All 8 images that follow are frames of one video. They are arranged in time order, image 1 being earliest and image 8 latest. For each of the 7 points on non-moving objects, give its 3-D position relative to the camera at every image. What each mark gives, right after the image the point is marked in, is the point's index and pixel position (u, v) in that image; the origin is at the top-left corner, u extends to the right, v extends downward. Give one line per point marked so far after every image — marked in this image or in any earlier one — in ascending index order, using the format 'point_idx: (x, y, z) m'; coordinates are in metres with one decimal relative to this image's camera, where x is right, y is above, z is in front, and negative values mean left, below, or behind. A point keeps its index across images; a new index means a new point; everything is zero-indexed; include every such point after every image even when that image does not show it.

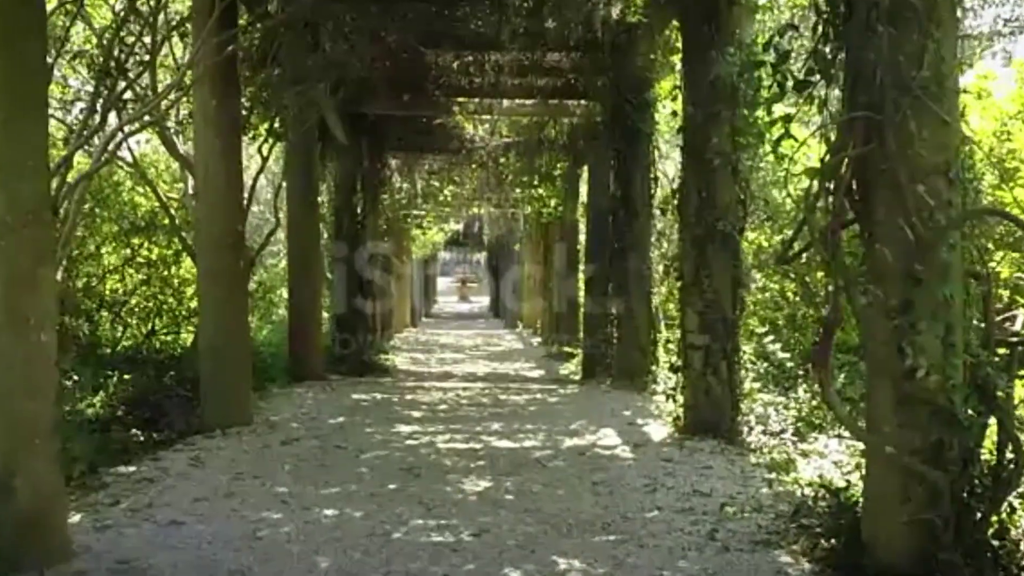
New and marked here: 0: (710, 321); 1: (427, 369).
0: (+1.3, -0.2, +6.7) m
1: (-1.2, -1.1, +14.4) m
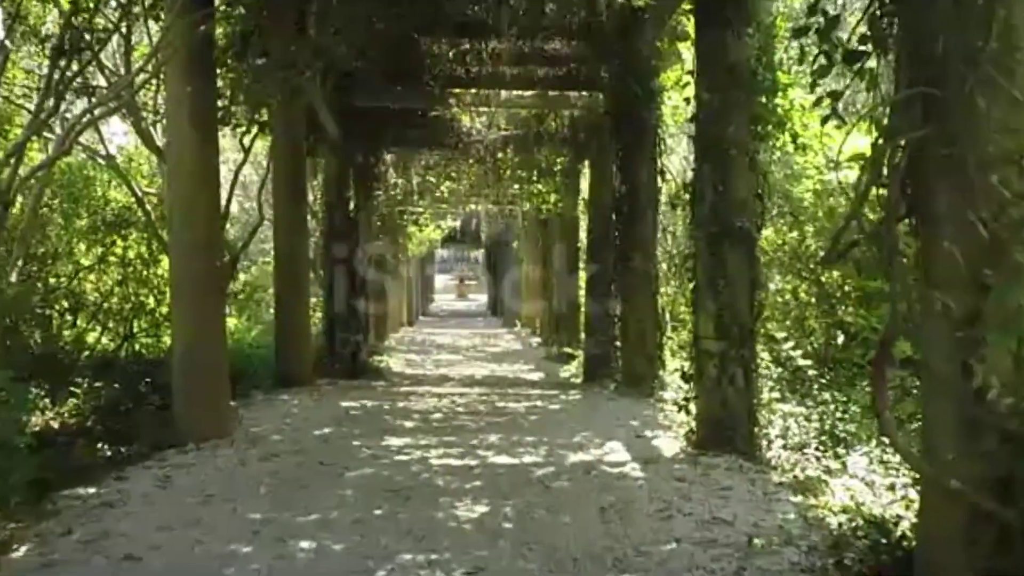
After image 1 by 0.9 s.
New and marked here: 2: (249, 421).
0: (+1.3, -0.2, +6.2) m
1: (-1.2, -1.1, +13.9) m
2: (-1.8, -0.9, +7.2) m
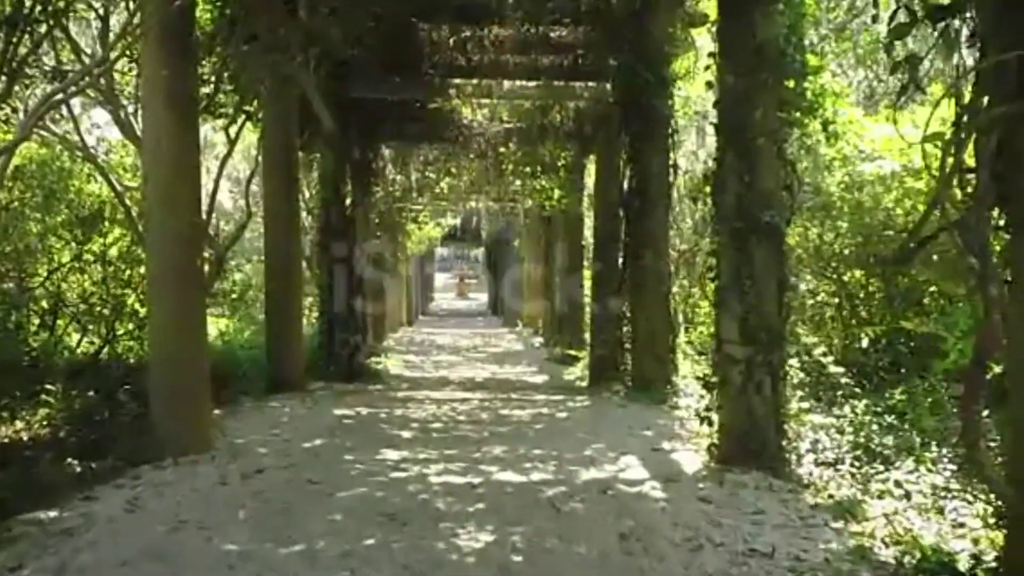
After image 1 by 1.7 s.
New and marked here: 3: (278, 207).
0: (+1.3, -0.2, +5.6) m
1: (-1.1, -1.1, +13.4) m
2: (-1.8, -0.9, +6.7) m
3: (-2.0, +0.8, +9.0) m
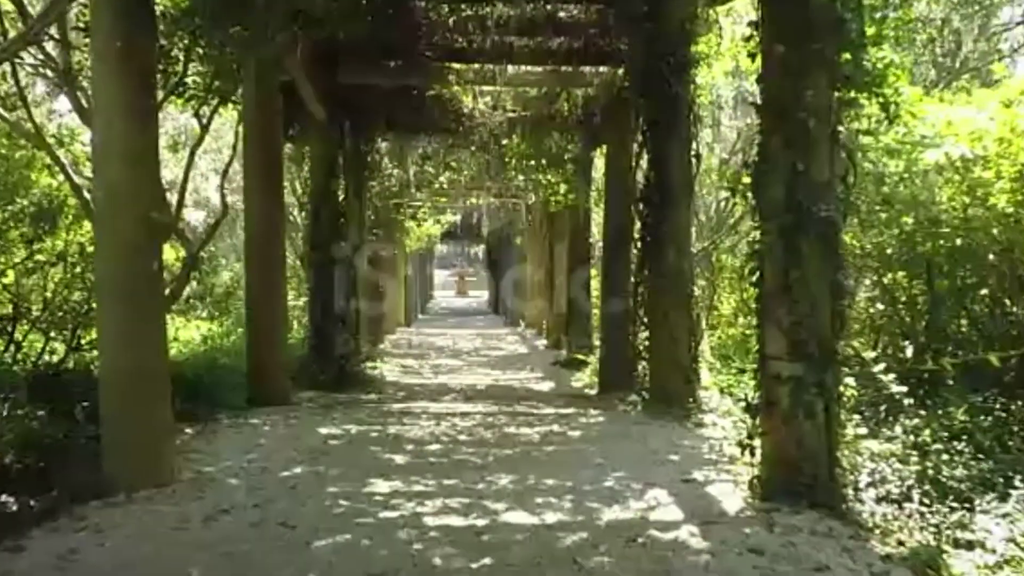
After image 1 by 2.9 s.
0: (+1.3, -0.3, +4.8) m
1: (-1.1, -1.1, +12.5) m
2: (-1.8, -1.0, +5.9) m
3: (-2.0, +0.7, +8.1) m
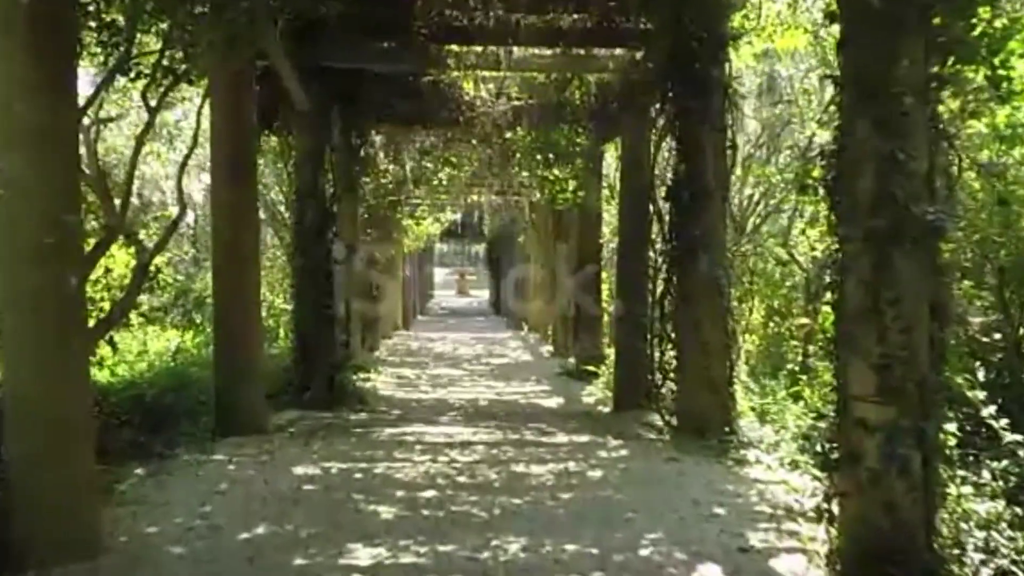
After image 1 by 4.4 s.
0: (+1.4, -0.3, +3.8) m
1: (-1.0, -1.2, +11.5) m
2: (-1.7, -1.0, +4.9) m
3: (-1.9, +0.7, +7.1) m
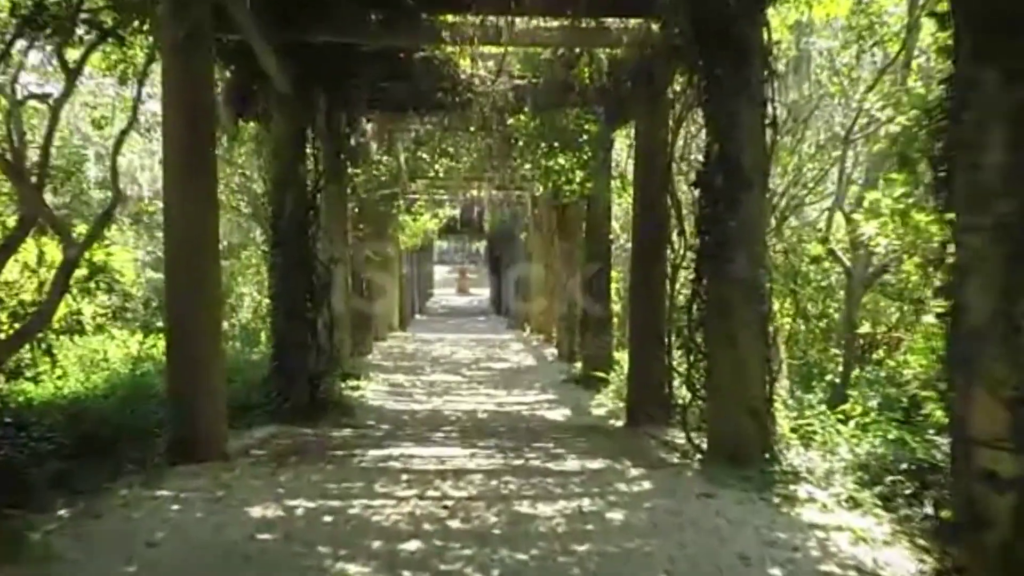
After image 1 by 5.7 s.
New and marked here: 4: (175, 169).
0: (+1.4, -0.4, +2.8) m
1: (-1.0, -1.2, +10.5) m
2: (-1.7, -1.1, +3.8) m
3: (-1.9, +0.7, +6.1) m
4: (-2.0, +0.7, +6.1) m
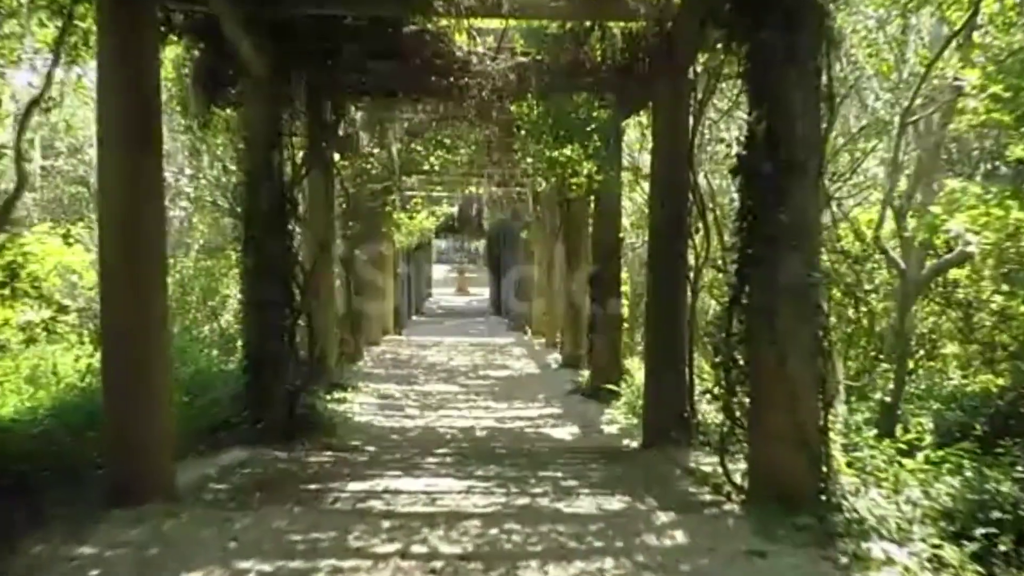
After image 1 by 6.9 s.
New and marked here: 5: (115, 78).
0: (+1.4, -0.4, +1.8) m
1: (-1.0, -1.2, +9.5) m
2: (-1.7, -1.1, +2.9) m
3: (-1.9, +0.6, +5.1) m
4: (-1.9, +0.6, +5.1) m
5: (-1.9, +1.0, +5.0) m
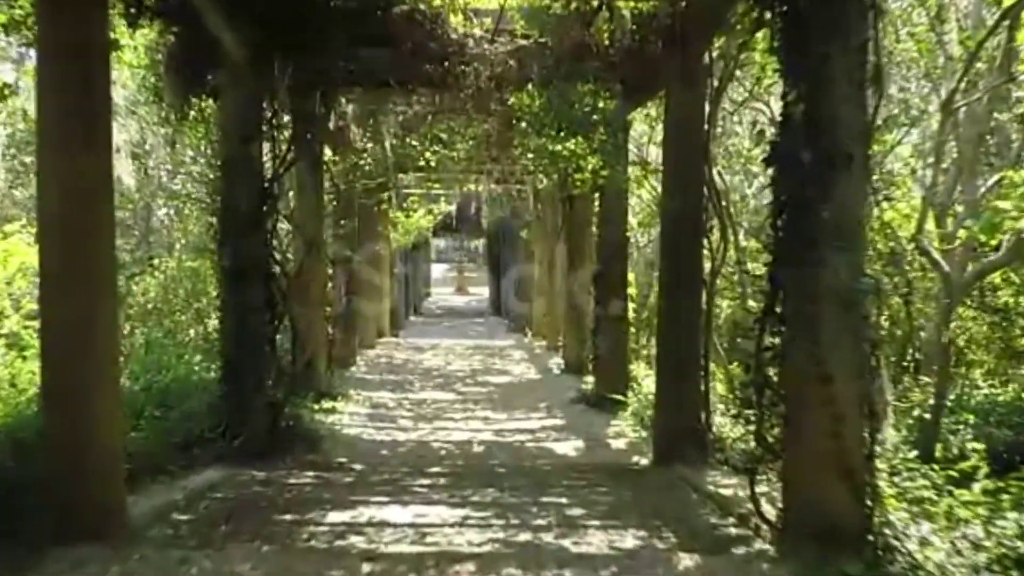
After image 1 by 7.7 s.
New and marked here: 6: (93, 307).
0: (+1.4, -0.4, +1.1) m
1: (-1.0, -1.2, +8.8) m
2: (-1.7, -1.1, +2.2) m
3: (-1.9, +0.6, +4.4) m
4: (-1.9, +0.6, +4.4) m
5: (-1.9, +1.0, +4.4) m
6: (-1.8, -0.2, +4.5) m
